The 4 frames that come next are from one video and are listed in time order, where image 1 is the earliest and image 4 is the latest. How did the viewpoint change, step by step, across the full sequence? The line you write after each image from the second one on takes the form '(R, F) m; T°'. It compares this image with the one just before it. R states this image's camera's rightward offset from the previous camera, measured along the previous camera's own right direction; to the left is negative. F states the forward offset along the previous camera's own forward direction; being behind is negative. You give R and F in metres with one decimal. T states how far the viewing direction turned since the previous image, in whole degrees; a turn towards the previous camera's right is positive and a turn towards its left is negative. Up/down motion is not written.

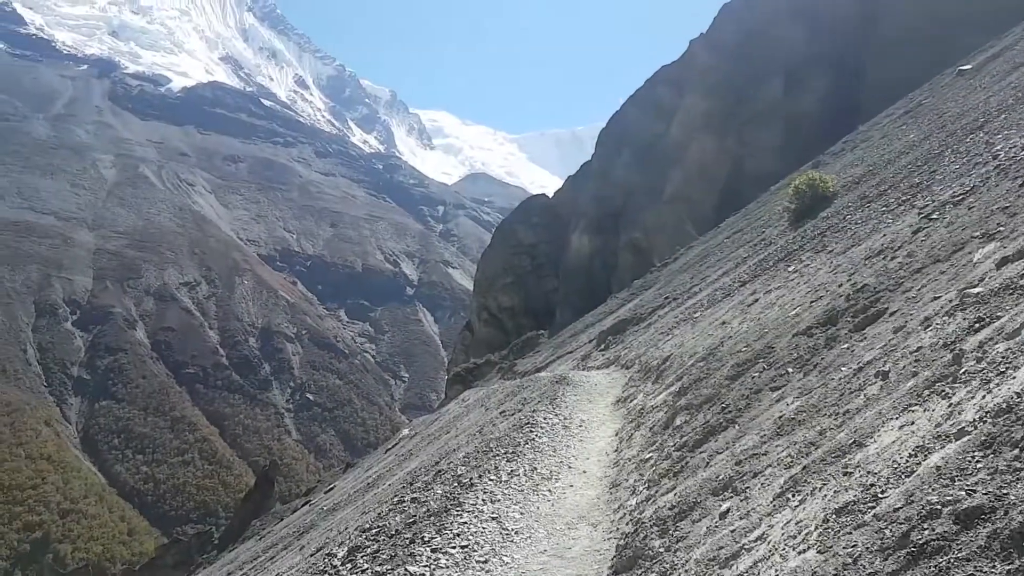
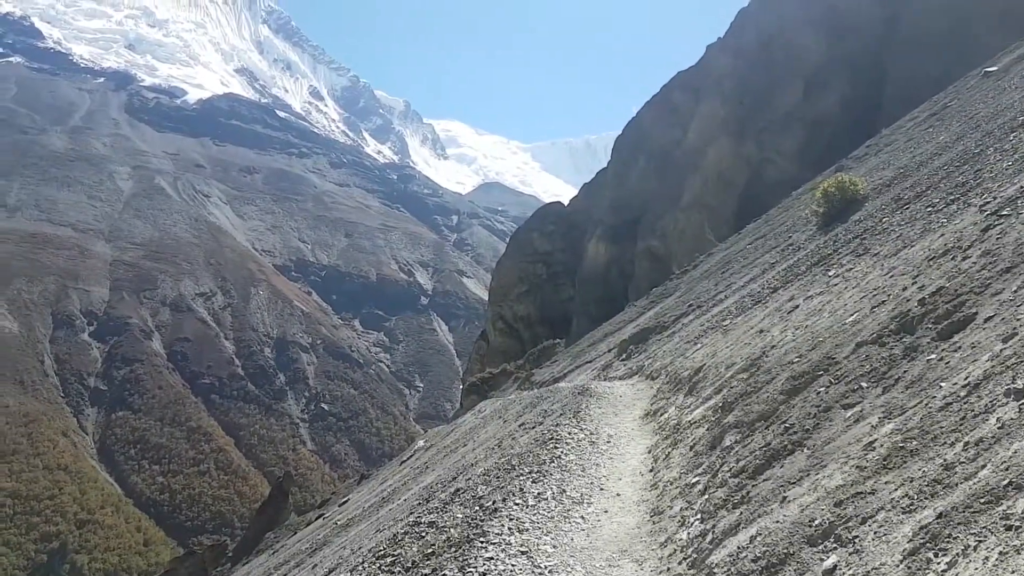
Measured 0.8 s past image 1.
(-0.1, +0.3) m; -1°
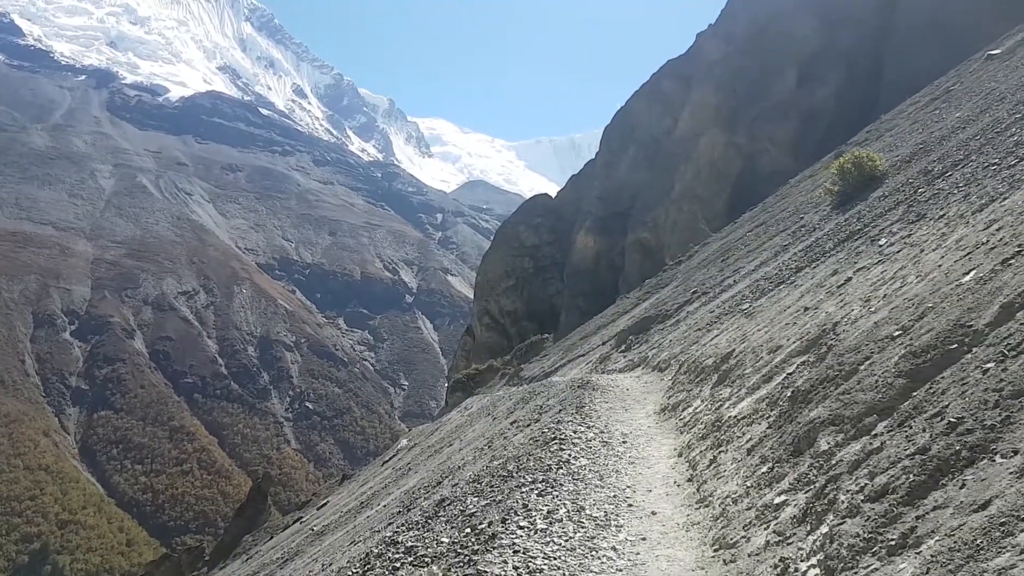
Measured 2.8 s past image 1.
(-0.1, +0.9) m; +1°
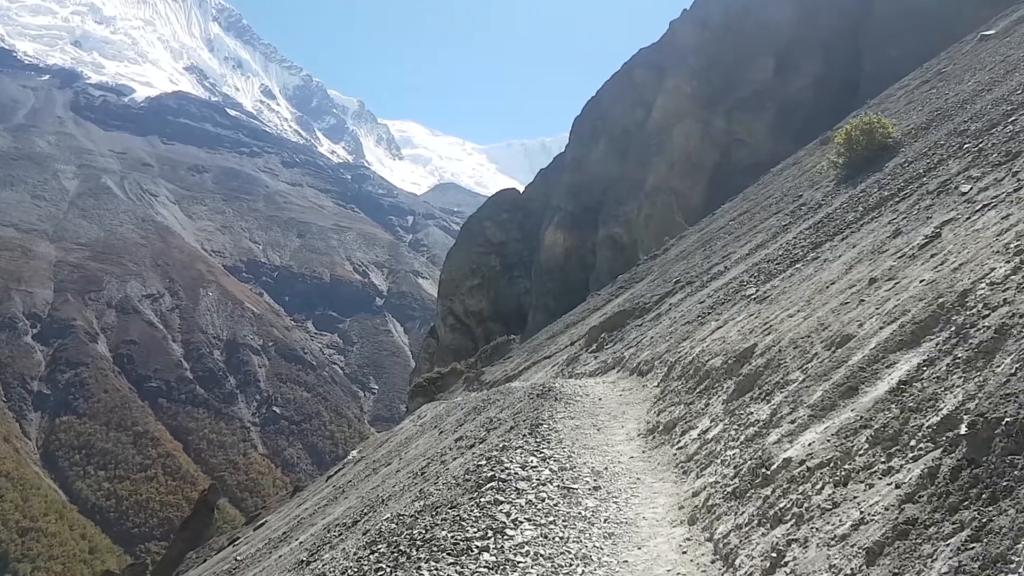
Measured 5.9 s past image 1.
(+0.2, +1.6) m; +2°
